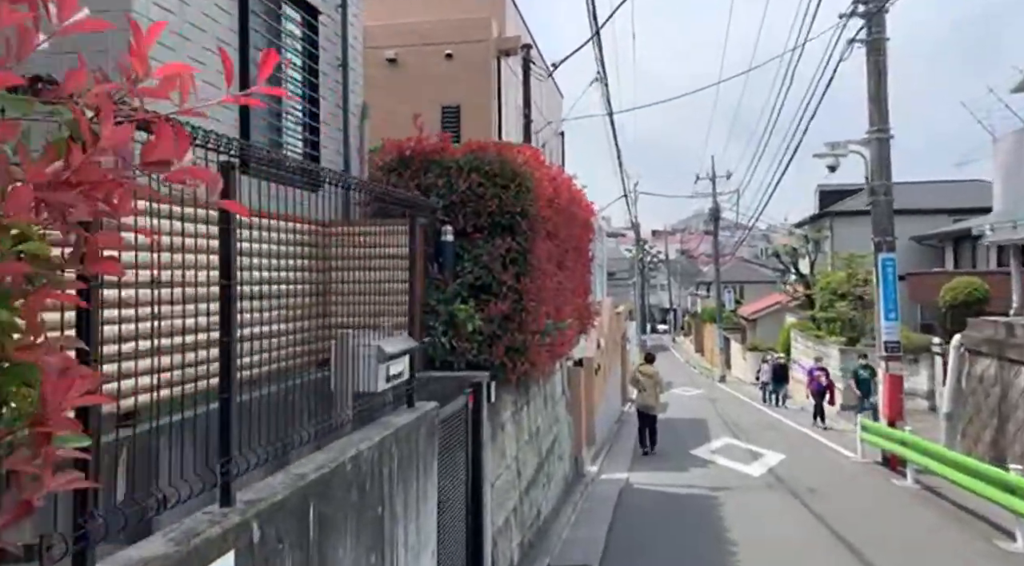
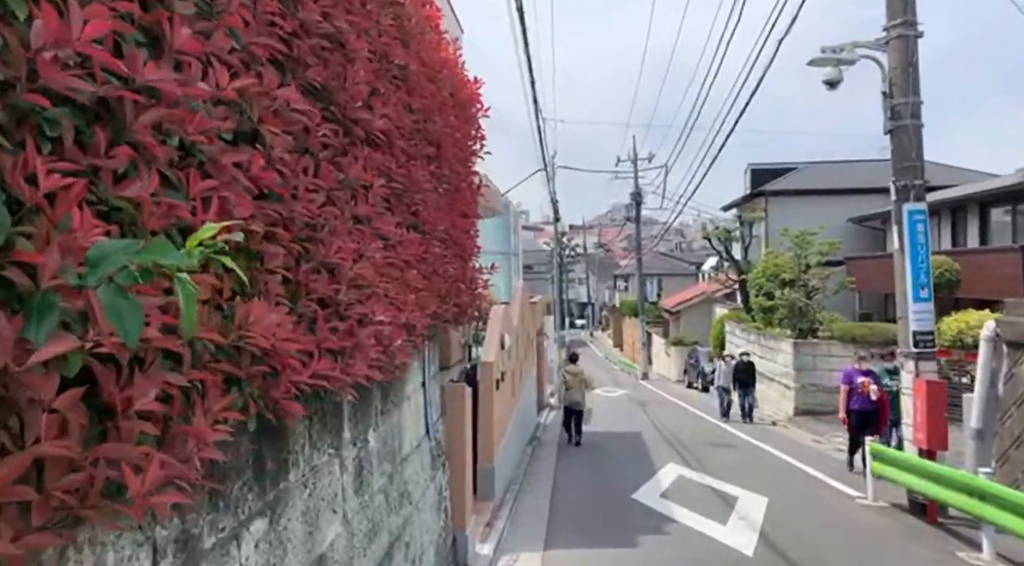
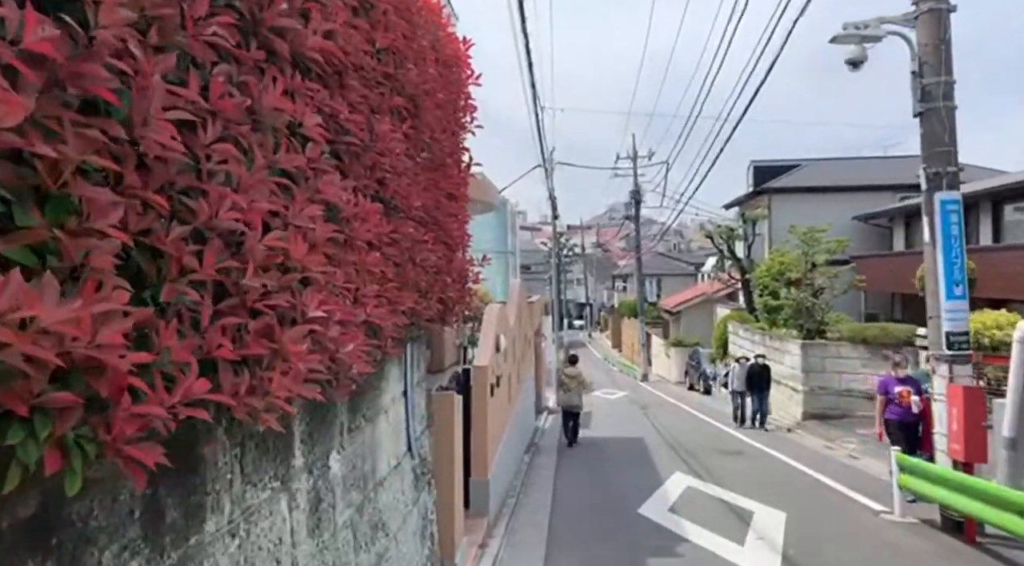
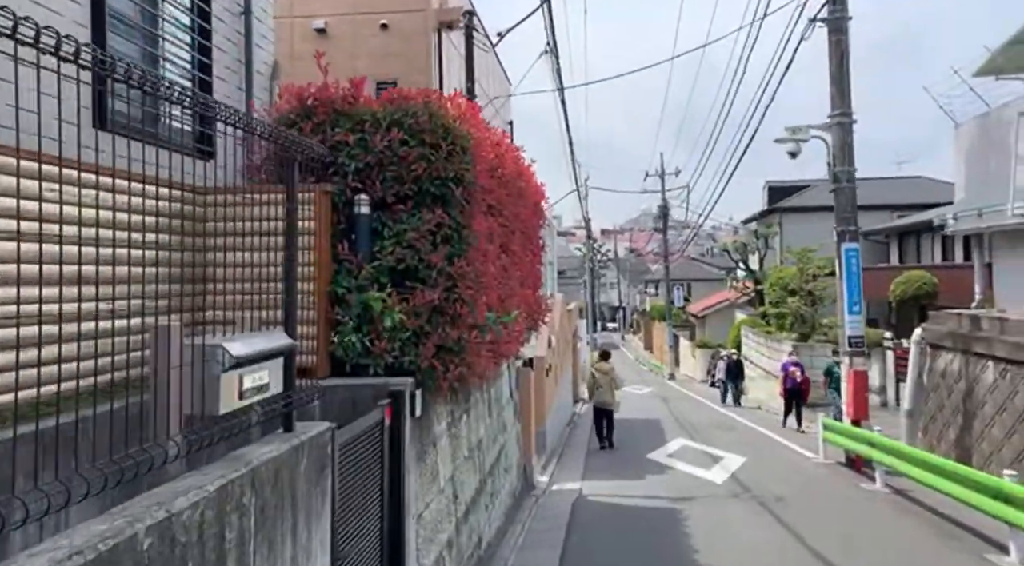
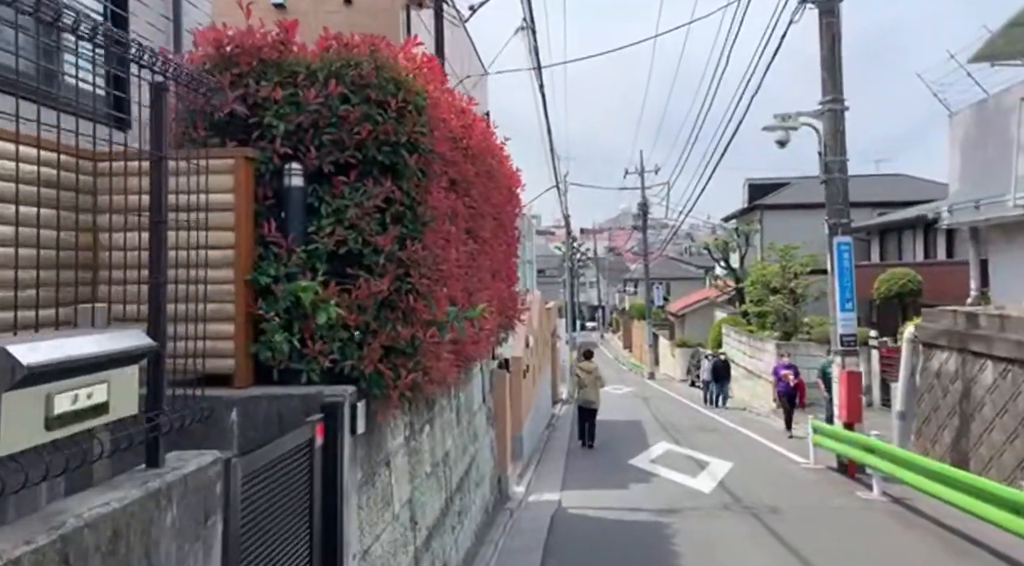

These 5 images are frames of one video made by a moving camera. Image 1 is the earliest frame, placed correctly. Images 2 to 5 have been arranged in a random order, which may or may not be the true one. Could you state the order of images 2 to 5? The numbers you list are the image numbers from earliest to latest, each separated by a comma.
4, 5, 2, 3
